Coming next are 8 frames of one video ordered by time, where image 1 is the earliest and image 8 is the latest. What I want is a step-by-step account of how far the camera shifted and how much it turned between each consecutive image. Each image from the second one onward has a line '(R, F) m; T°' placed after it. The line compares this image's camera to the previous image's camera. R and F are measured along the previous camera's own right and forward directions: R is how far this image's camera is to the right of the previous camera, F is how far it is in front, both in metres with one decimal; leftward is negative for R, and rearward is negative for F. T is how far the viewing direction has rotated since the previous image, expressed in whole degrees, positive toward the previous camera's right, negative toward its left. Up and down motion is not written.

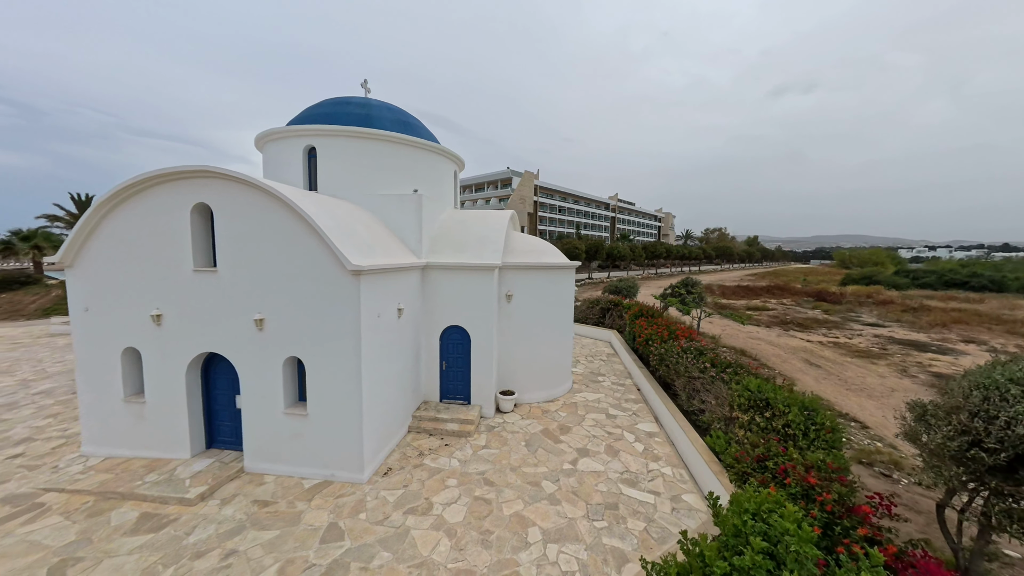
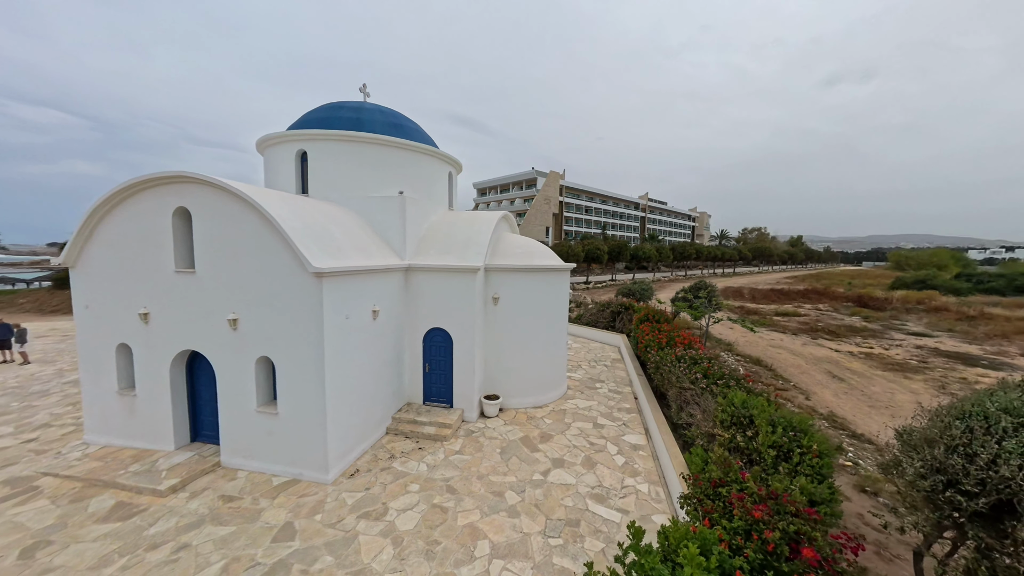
(+1.1, +0.2) m; -5°
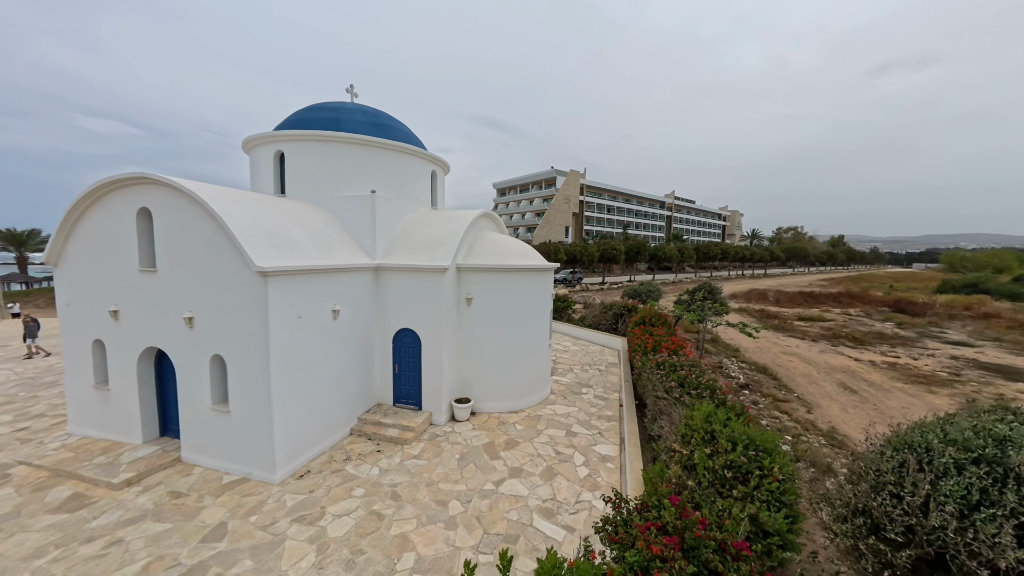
(+1.2, +0.3) m; -4°
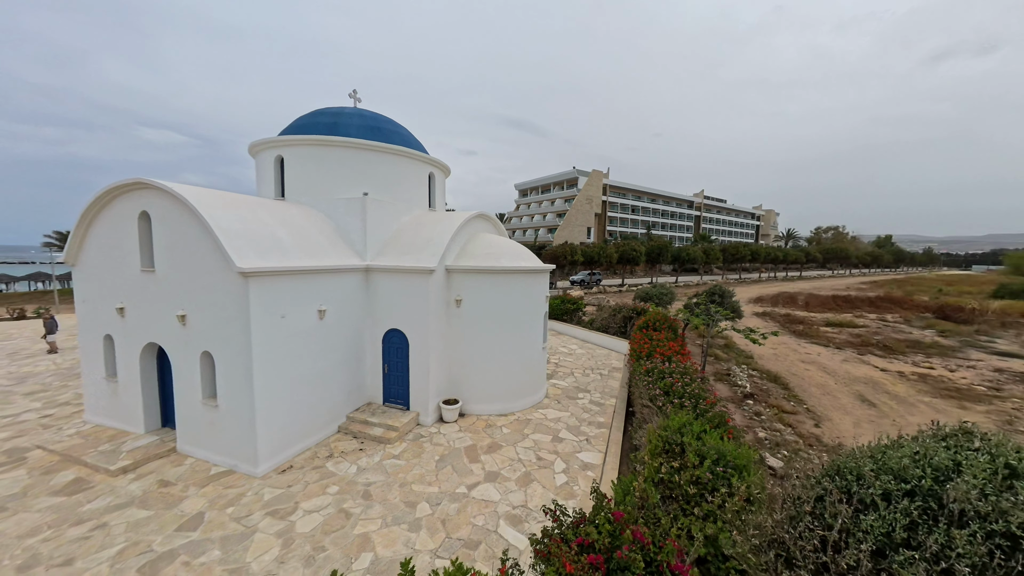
(+0.8, +0.1) m; -4°
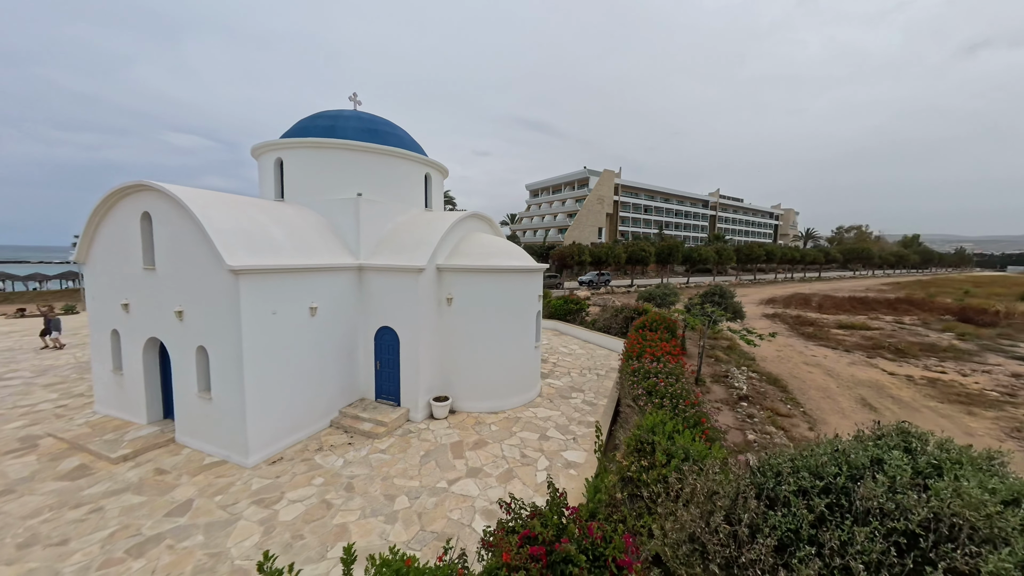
(+0.6, -0.1) m; -2°
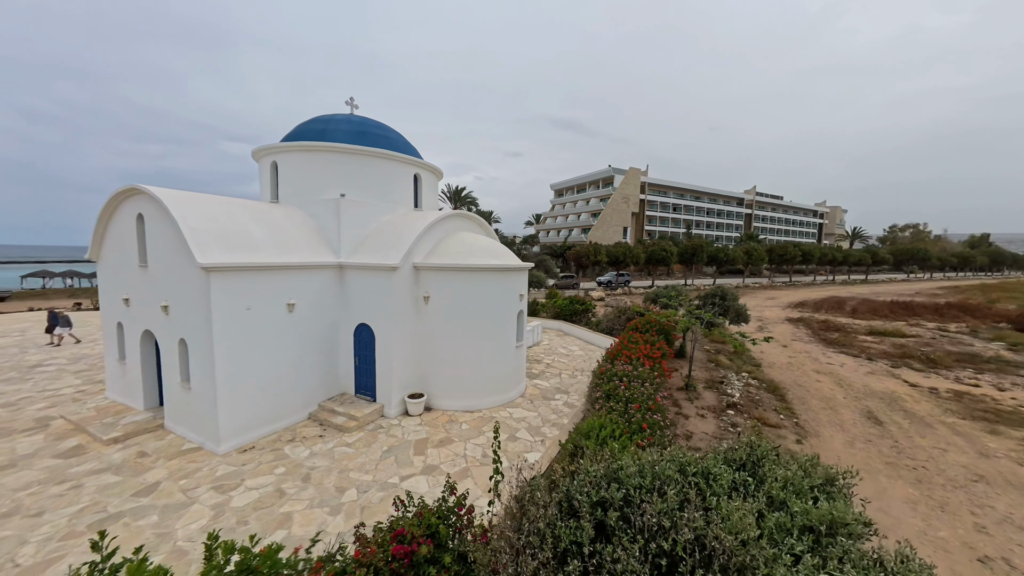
(+1.3, +0.1) m; -5°
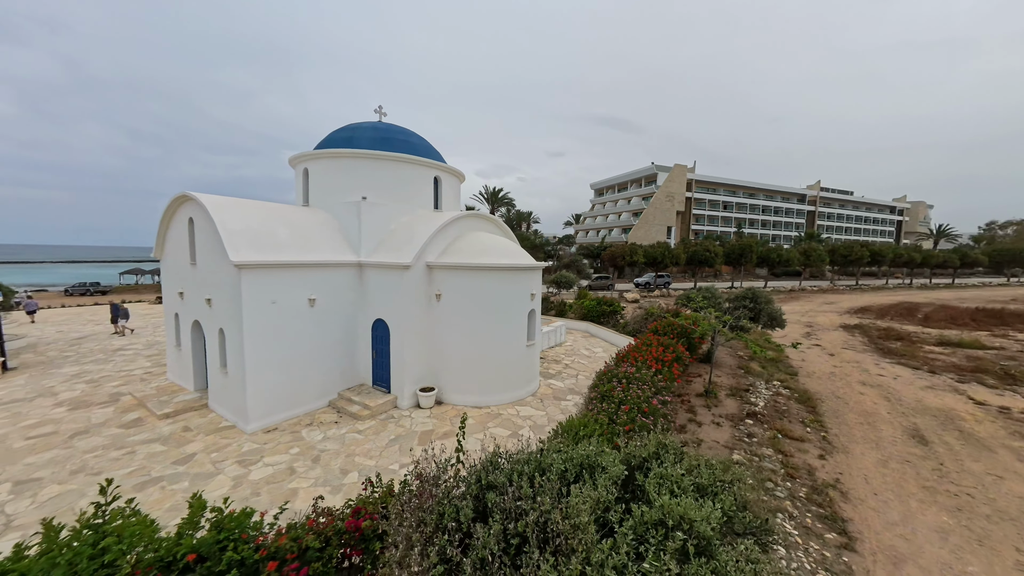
(+0.8, -0.1) m; -7°
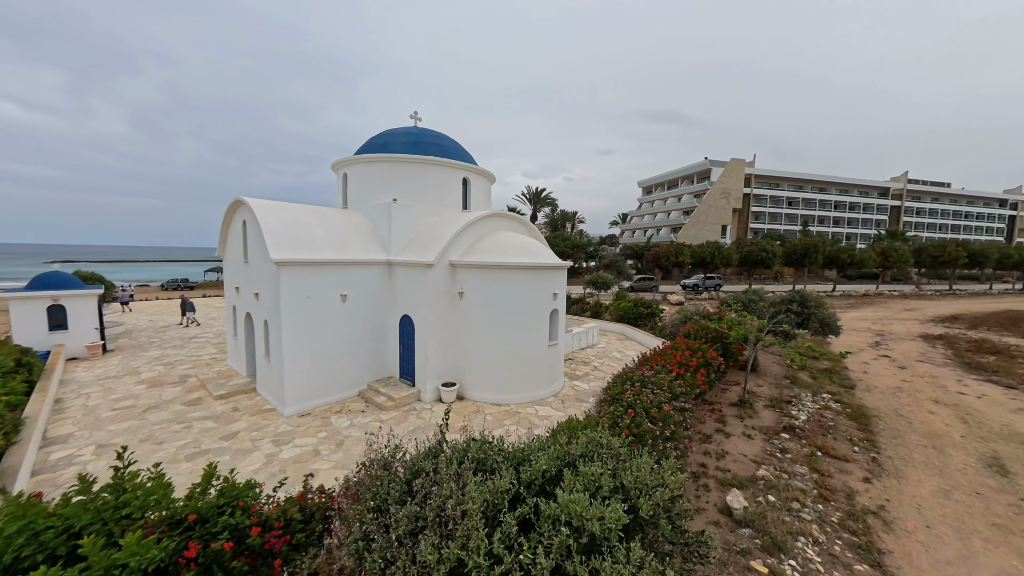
(+0.6, 0.0) m; -7°
